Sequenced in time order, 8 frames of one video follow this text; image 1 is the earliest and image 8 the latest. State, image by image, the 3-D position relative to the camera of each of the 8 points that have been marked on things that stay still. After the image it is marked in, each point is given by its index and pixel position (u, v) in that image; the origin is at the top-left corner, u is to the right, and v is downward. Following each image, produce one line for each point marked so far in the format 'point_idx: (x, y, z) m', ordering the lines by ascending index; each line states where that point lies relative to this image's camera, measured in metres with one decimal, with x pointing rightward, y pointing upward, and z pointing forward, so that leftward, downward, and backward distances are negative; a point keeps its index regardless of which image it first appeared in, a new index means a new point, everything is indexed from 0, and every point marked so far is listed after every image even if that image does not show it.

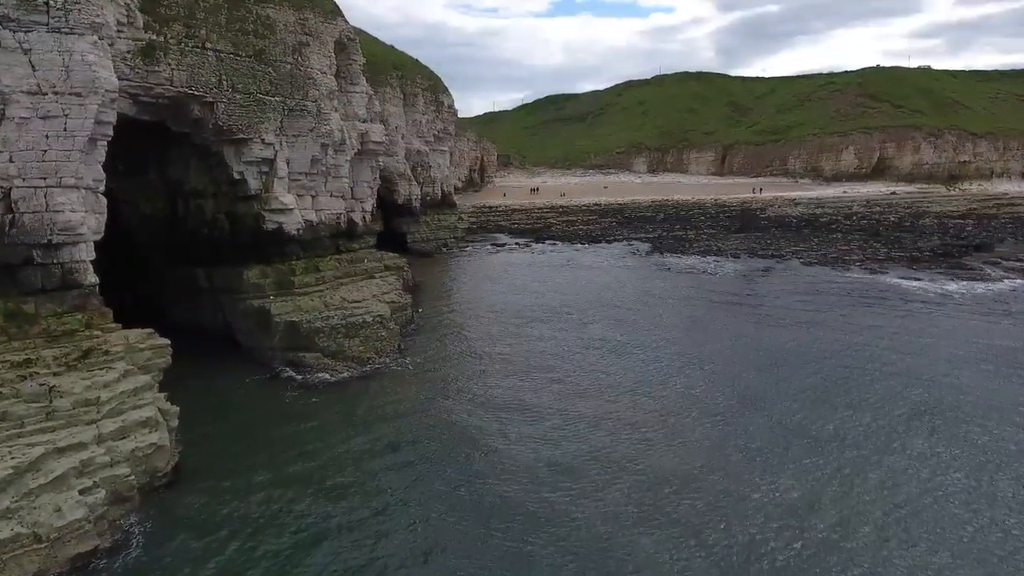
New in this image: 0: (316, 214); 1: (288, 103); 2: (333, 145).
0: (-5.4, +2.0, +17.6) m
1: (-5.7, +4.7, +16.1) m
2: (-4.9, +3.9, +17.5) m
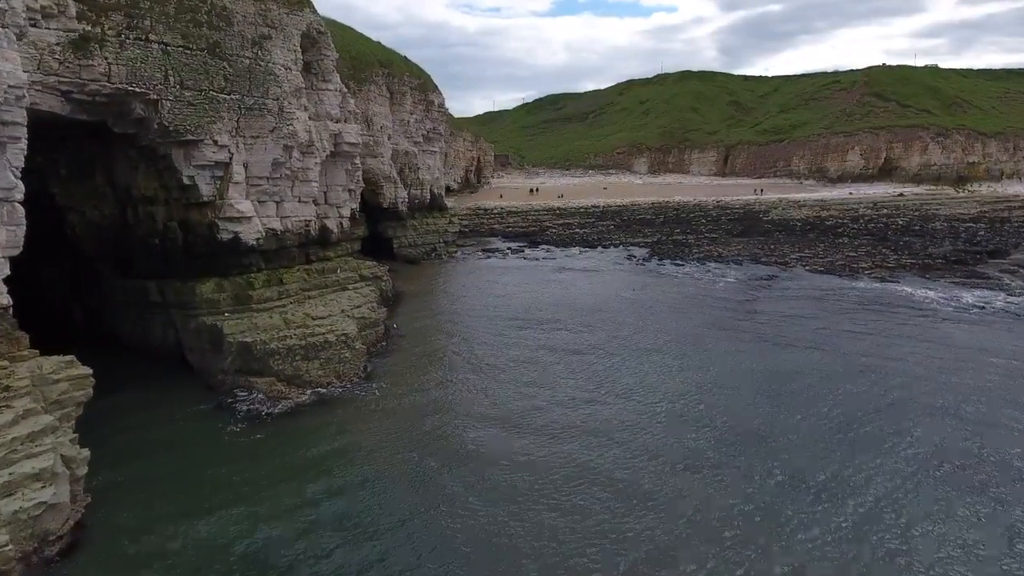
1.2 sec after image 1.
0: (-5.9, +1.7, +16.2) m
1: (-6.2, +4.3, +14.8) m
2: (-5.4, +3.5, +16.1) m
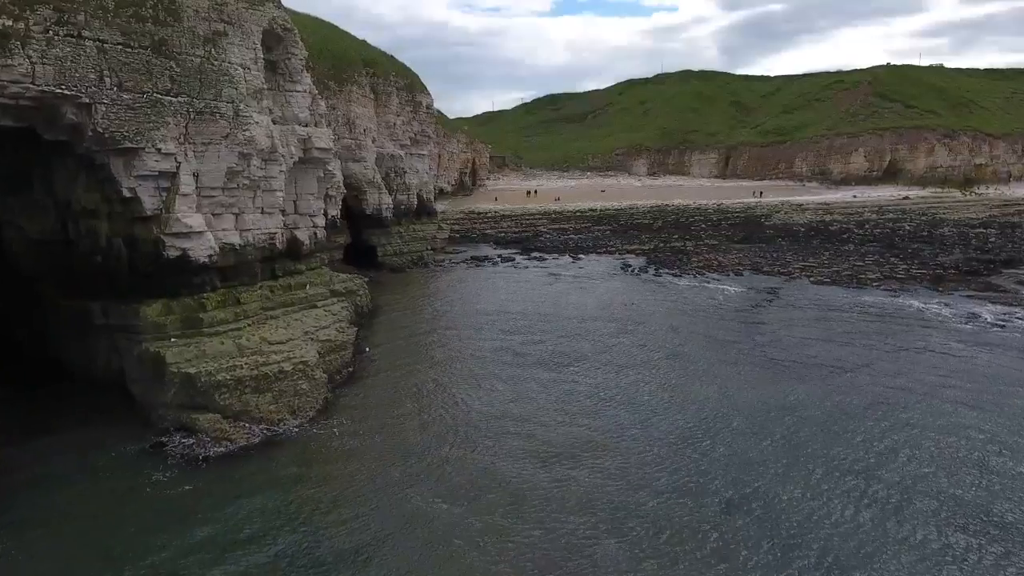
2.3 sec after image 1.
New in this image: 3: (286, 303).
0: (-6.4, +1.2, +14.8) m
1: (-6.6, +3.9, +13.4) m
2: (-5.9, +3.1, +14.7) m
3: (-5.7, -0.4, +16.1) m
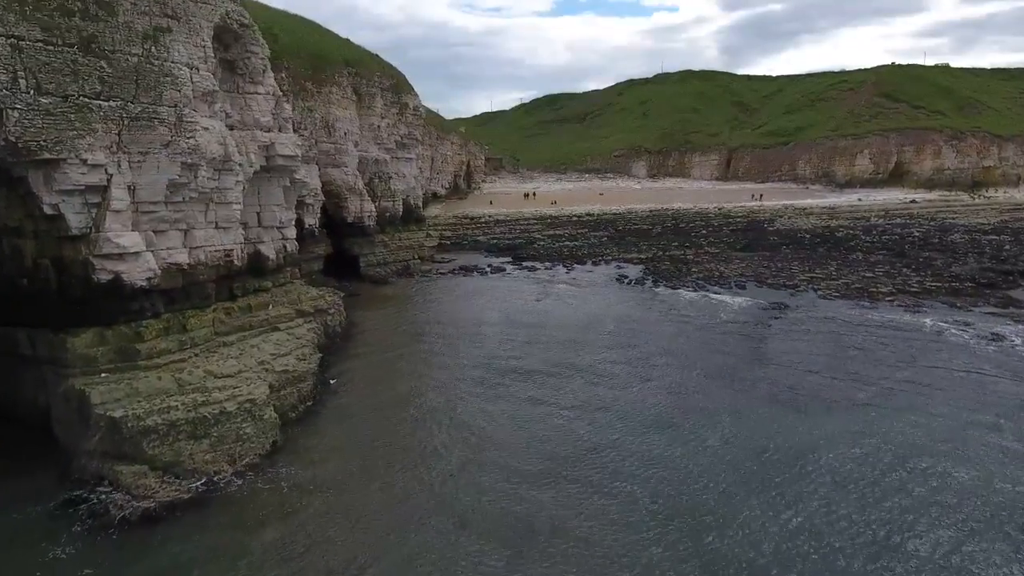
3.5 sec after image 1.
0: (-6.8, +0.7, +13.3) m
1: (-7.1, +3.3, +11.9) m
2: (-6.3, +2.6, +13.2) m
3: (-6.2, -0.9, +14.6) m
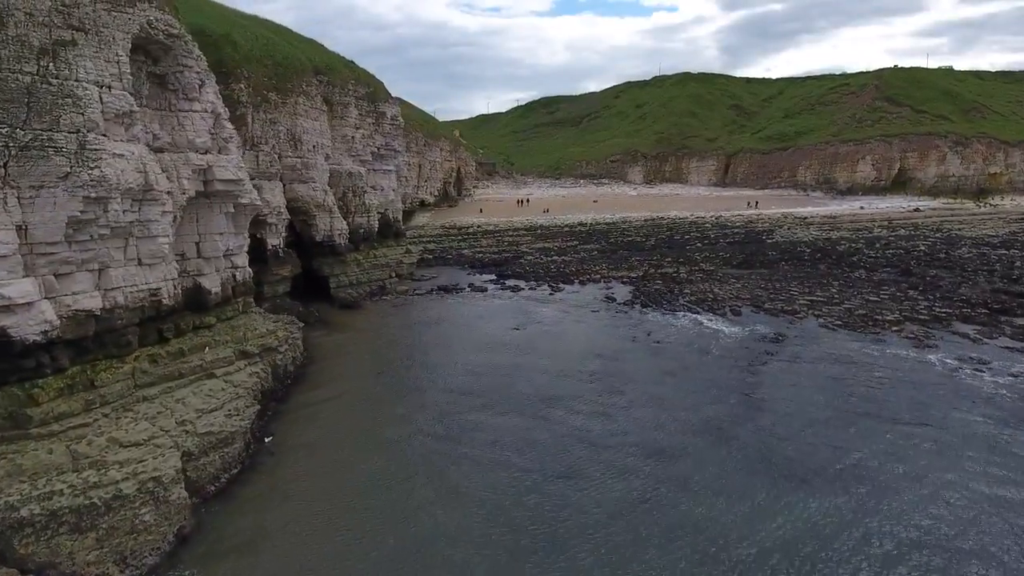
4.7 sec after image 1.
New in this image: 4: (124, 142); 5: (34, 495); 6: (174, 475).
0: (-7.6, -0.2, +11.7) m
1: (-7.9, +2.4, +10.2) m
2: (-7.1, +1.7, +11.6) m
3: (-6.9, -1.8, +13.0) m
4: (-7.2, +2.7, +11.9) m
5: (-6.7, -2.9, +9.0) m
6: (-5.5, -2.9, +10.4) m
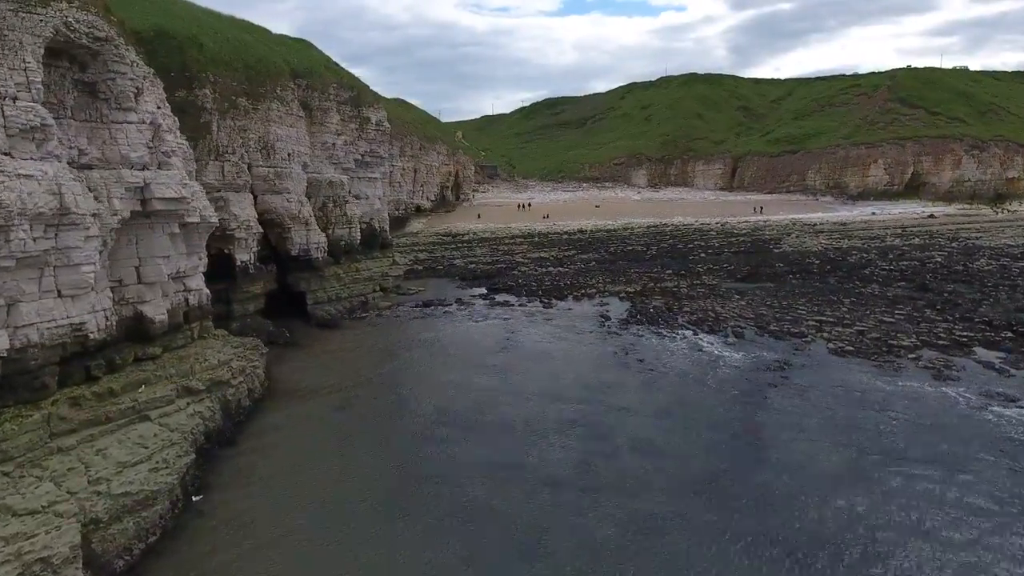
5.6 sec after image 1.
0: (-8.2, -0.8, +10.2) m
1: (-8.5, +1.8, +8.8) m
2: (-7.7, +1.0, +10.1) m
3: (-7.5, -2.4, +11.5) m
4: (-7.8, +2.1, +10.5) m
5: (-7.4, -3.5, +7.6) m
6: (-6.1, -3.6, +9.0) m
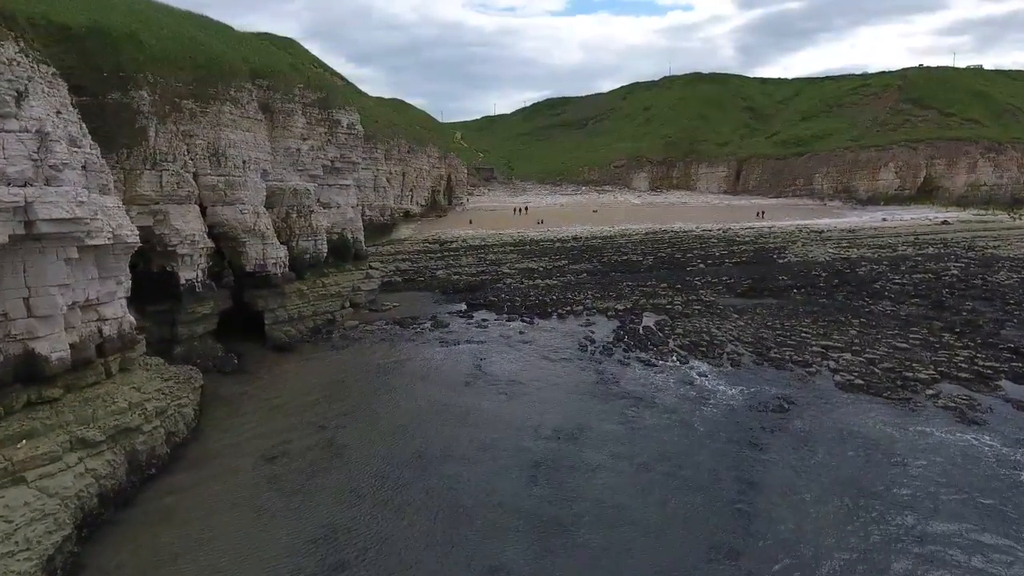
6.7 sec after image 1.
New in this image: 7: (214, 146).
0: (-9.2, -1.4, +8.3) m
1: (-9.5, +1.2, +6.9) m
2: (-8.7, +0.4, +8.2) m
3: (-8.5, -3.1, +9.6) m
4: (-8.7, +1.5, +8.6) m
5: (-8.4, -4.2, +5.7) m
6: (-7.1, -4.2, +7.0) m
7: (-9.2, +4.4, +19.8) m
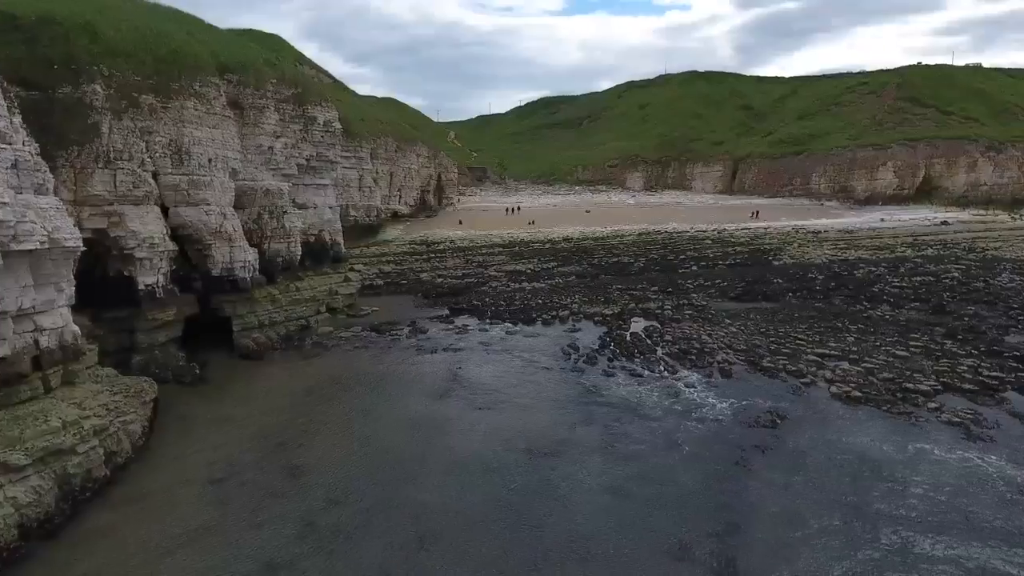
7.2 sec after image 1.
0: (-9.8, -1.6, +7.3) m
1: (-10.1, +1.0, +5.9) m
2: (-9.2, +0.3, +7.2) m
3: (-9.1, -3.2, +8.6) m
4: (-9.3, +1.3, +7.5) m
5: (-8.9, -4.3, +4.6) m
6: (-7.6, -4.3, +6.0) m
7: (-9.8, +4.2, +18.7) m
